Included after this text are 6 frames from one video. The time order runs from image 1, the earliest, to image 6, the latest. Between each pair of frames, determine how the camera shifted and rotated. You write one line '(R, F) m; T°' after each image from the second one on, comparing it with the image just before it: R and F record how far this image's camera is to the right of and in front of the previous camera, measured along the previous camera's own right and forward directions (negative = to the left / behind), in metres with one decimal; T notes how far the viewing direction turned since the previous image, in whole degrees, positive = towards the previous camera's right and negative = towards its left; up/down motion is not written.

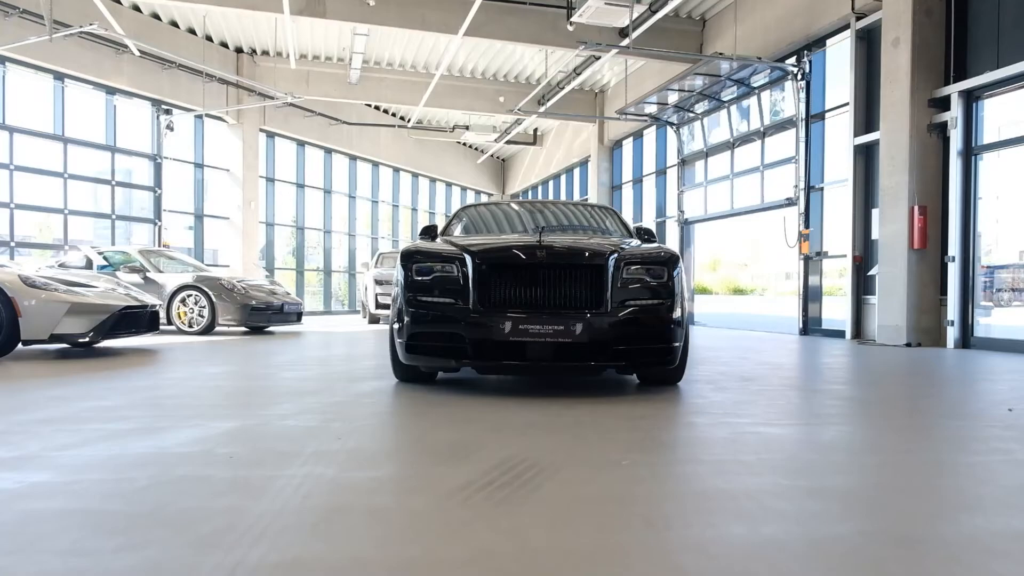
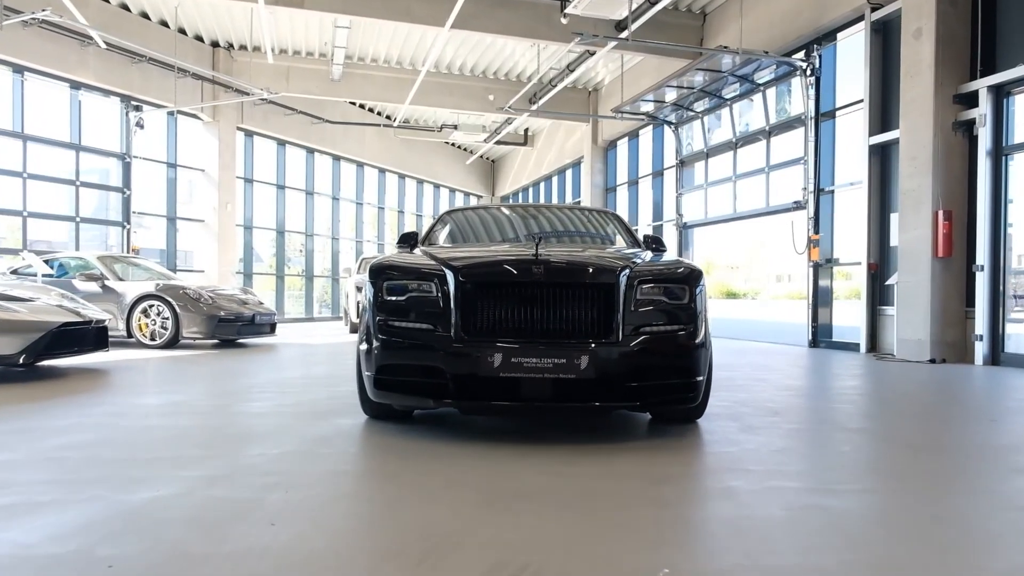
(0.0, +0.6) m; +1°
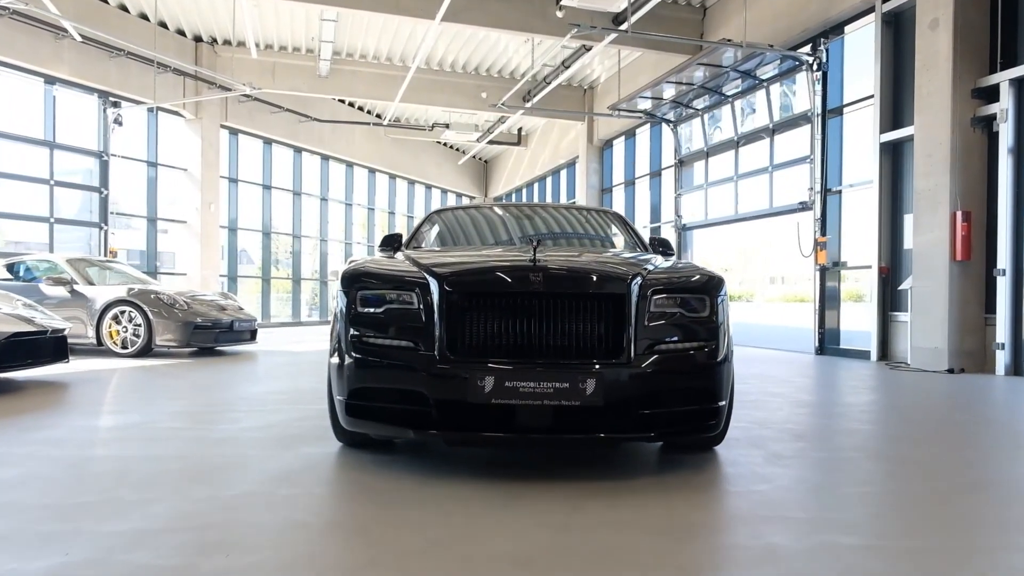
(0.0, +0.4) m; +1°
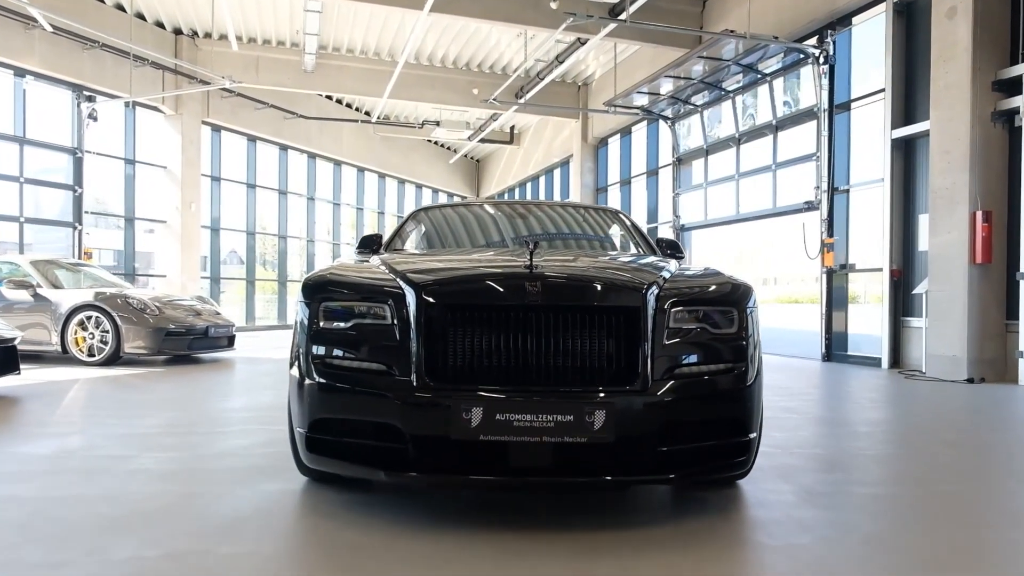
(0.0, +0.4) m; +1°
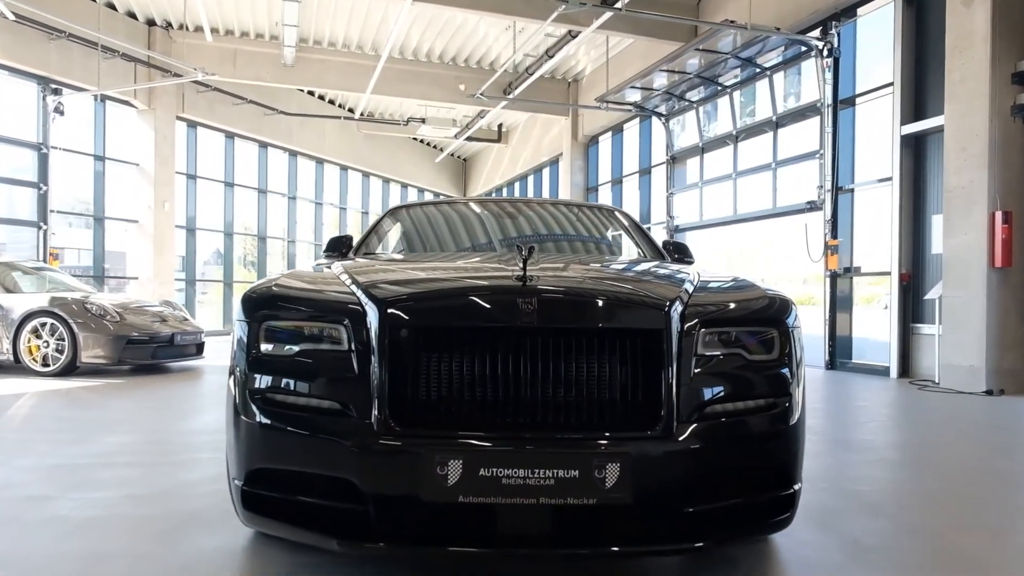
(0.0, +0.4) m; +1°
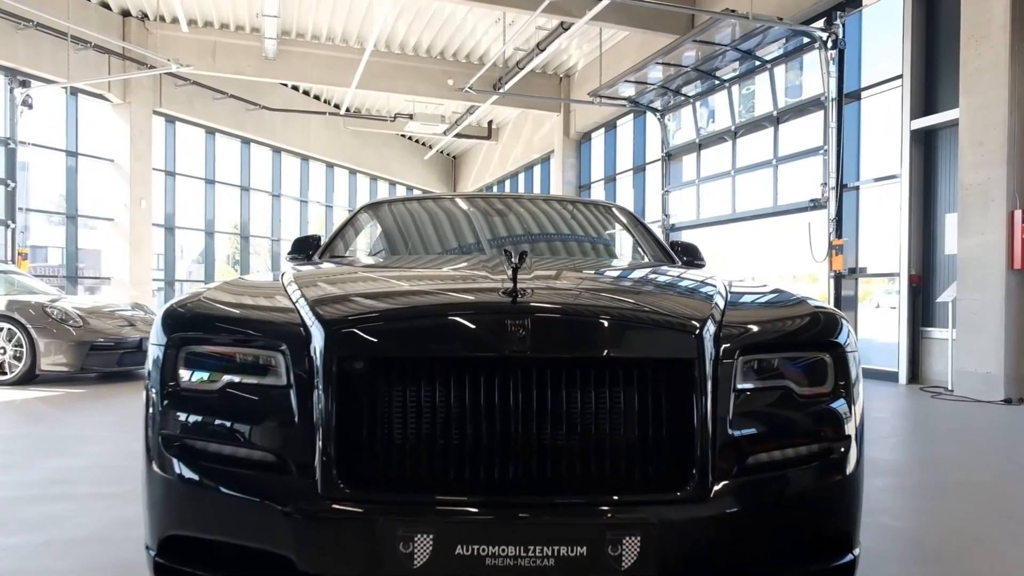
(0.0, +0.4) m; +1°
